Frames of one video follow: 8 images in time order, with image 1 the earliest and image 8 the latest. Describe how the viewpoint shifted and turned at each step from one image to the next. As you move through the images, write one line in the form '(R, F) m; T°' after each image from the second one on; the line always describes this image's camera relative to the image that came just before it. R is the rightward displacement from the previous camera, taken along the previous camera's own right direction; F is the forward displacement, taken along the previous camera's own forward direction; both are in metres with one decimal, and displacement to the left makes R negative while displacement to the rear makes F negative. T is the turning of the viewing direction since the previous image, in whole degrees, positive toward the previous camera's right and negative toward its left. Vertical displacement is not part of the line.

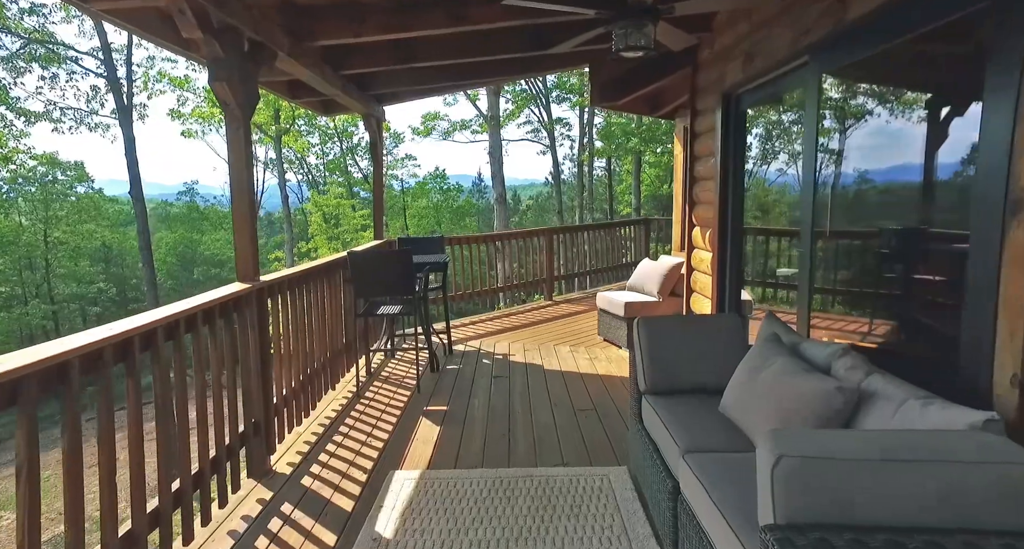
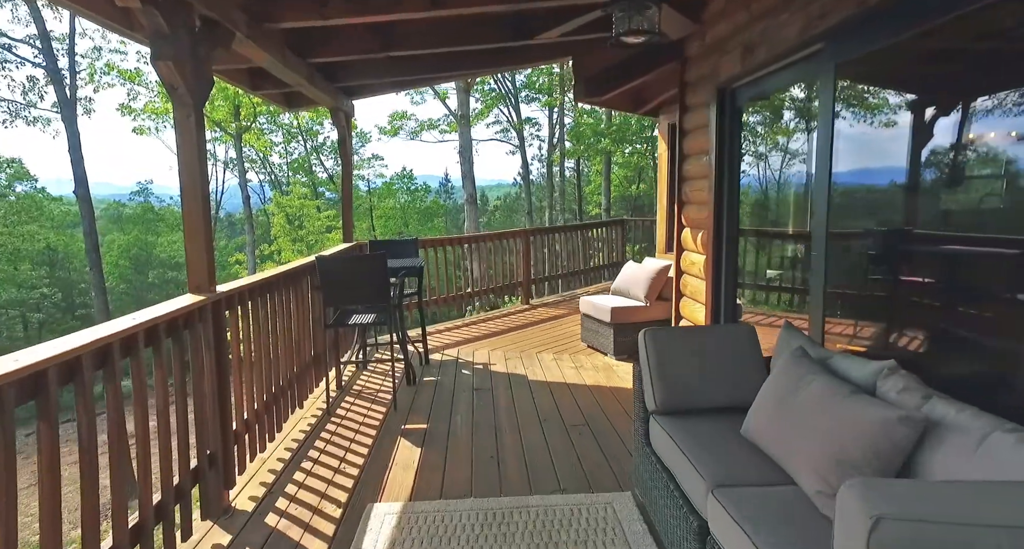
(-0.1, +0.3) m; +3°
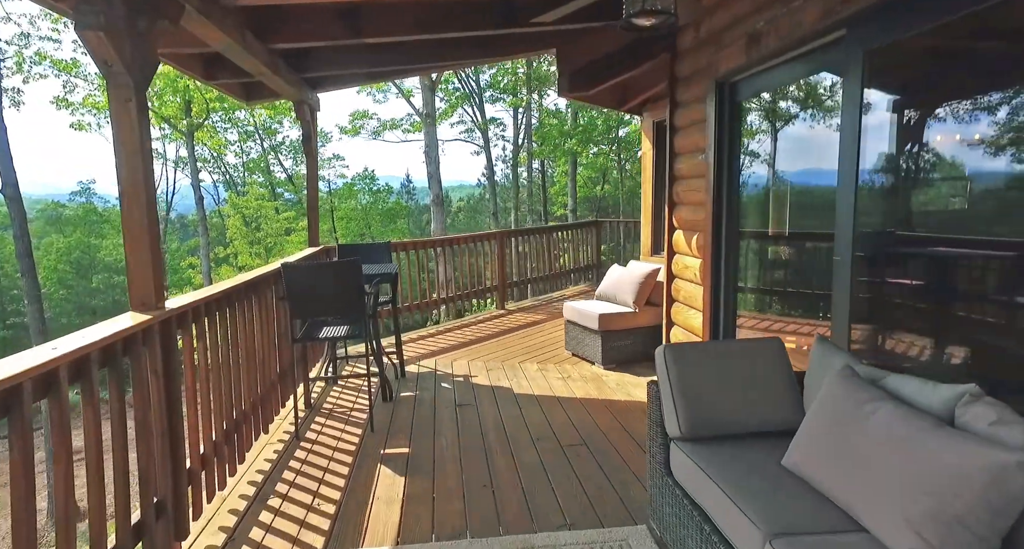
(-0.1, +0.3) m; +4°
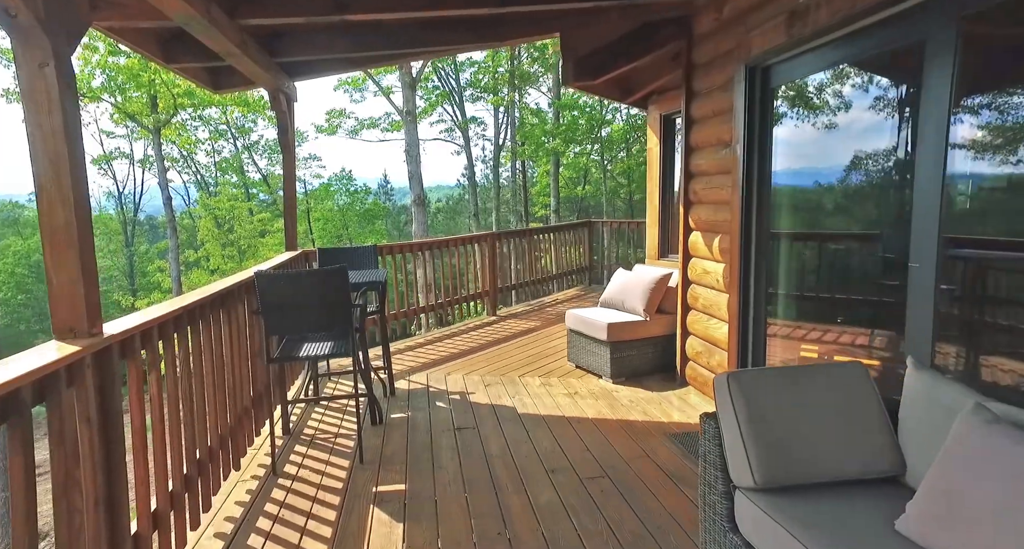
(-0.2, +0.4) m; +2°
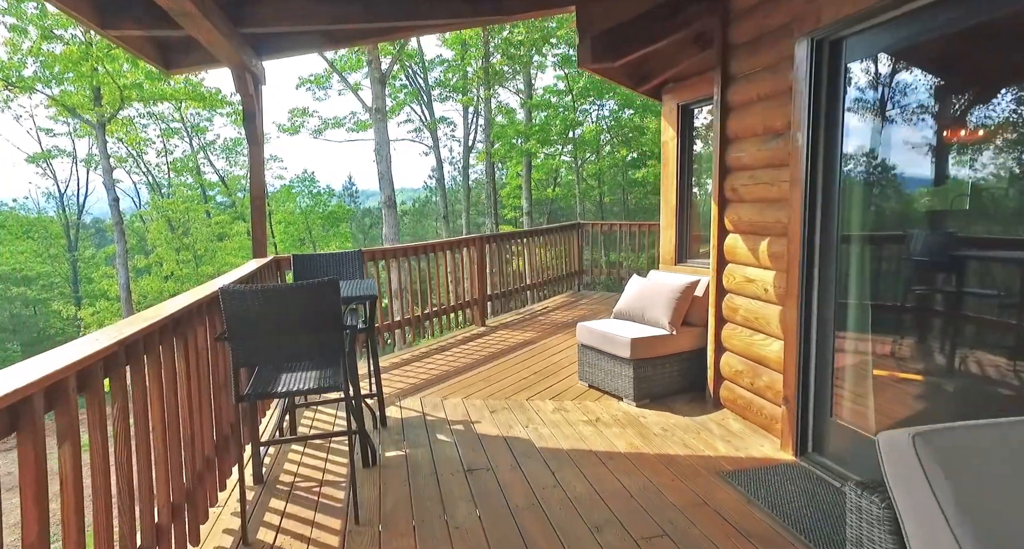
(-0.3, +0.6) m; +4°
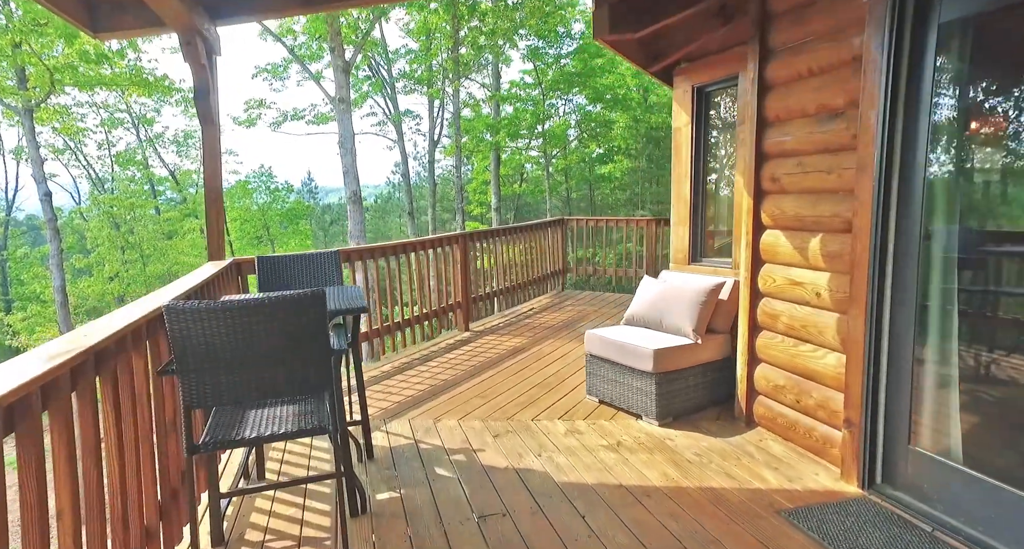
(-0.2, +0.5) m; +4°
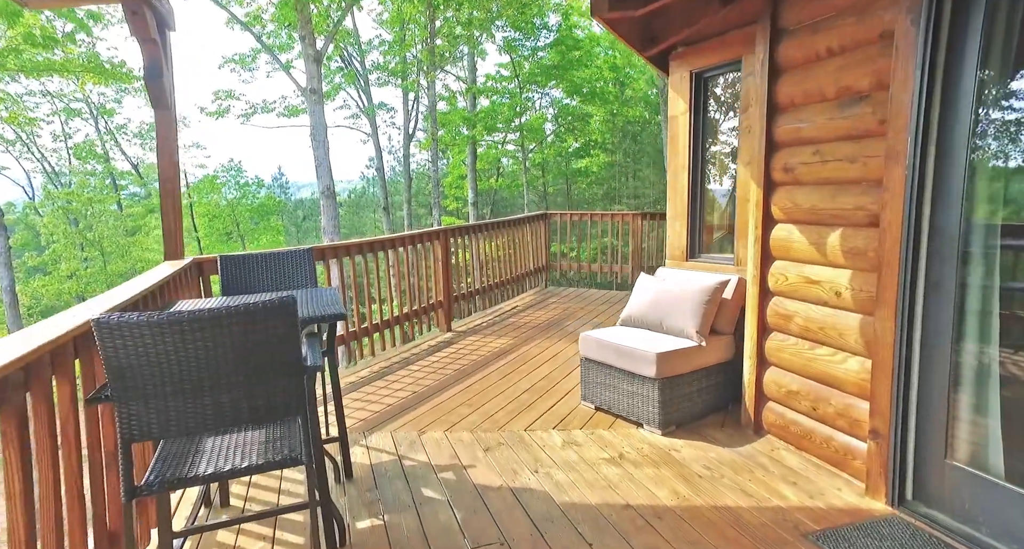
(-0.1, +0.3) m; +2°
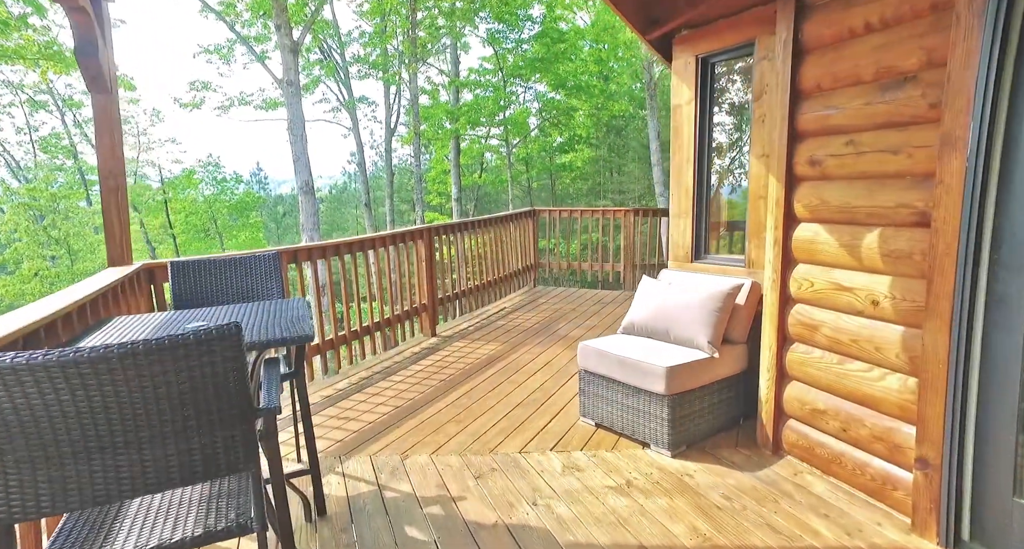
(0.0, +0.3) m; +2°
